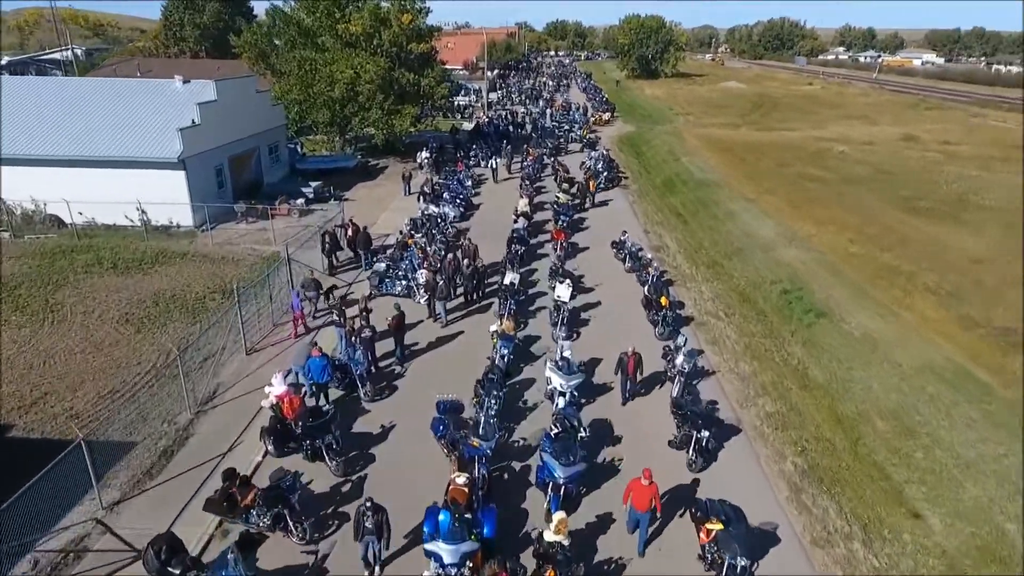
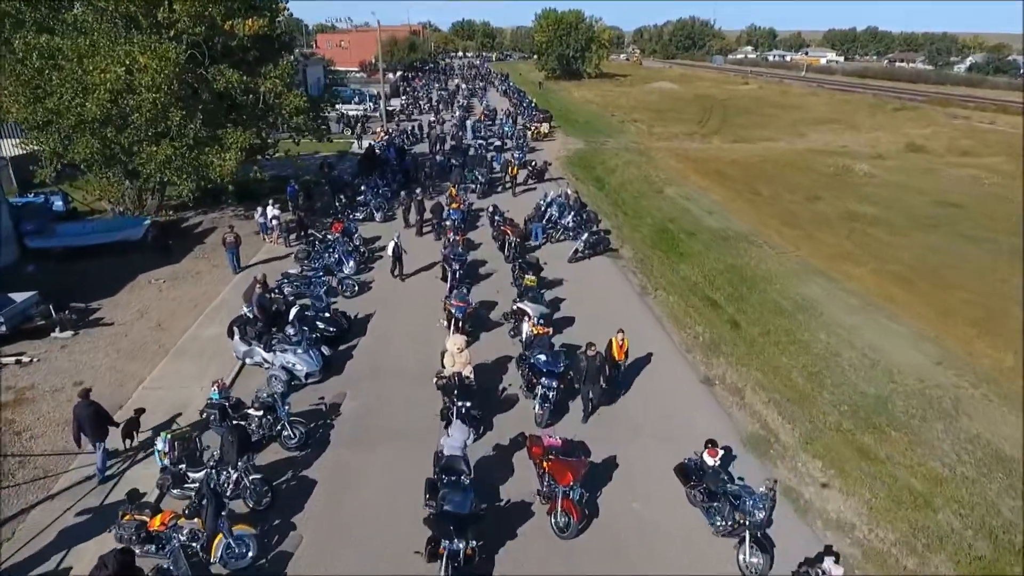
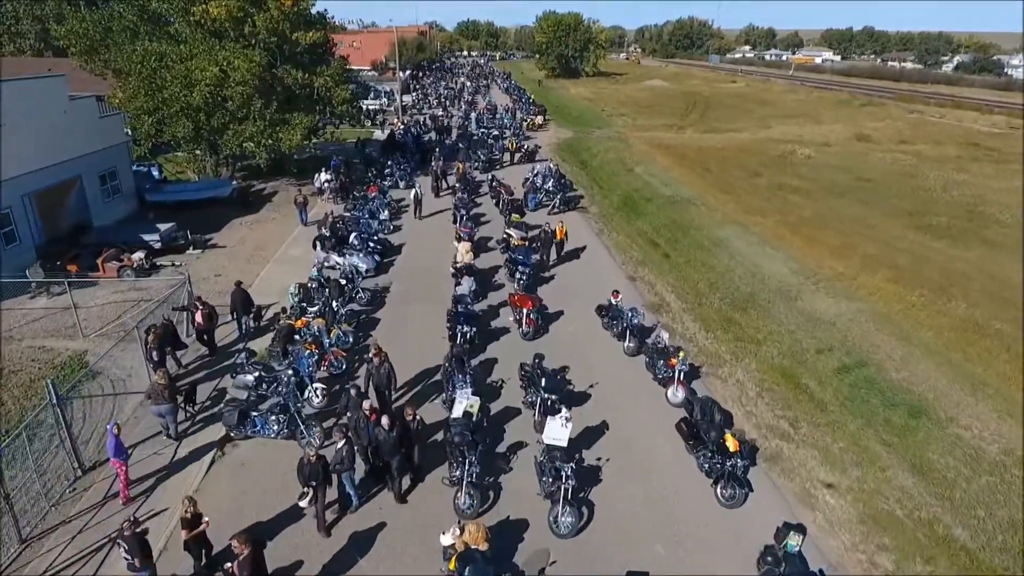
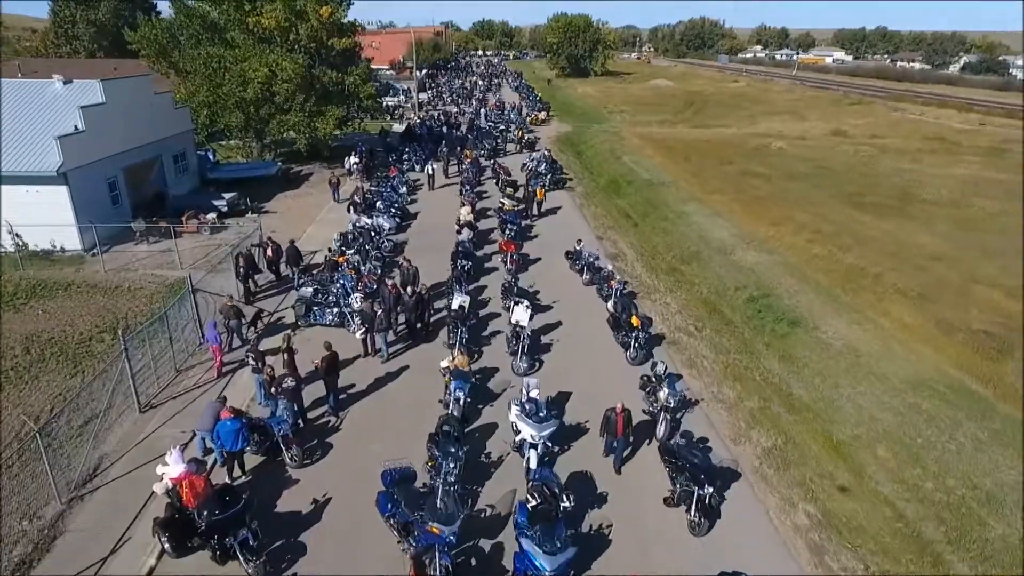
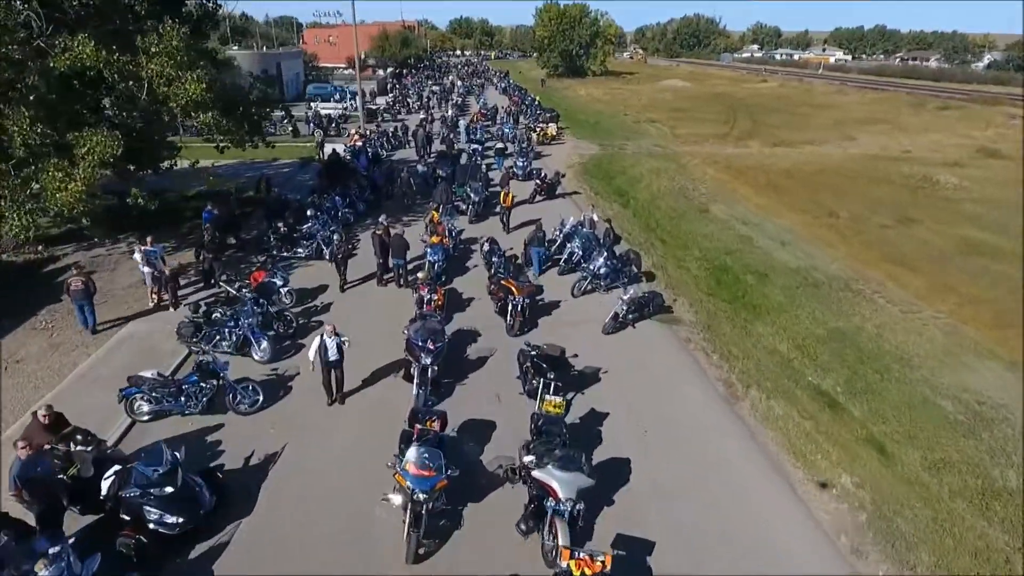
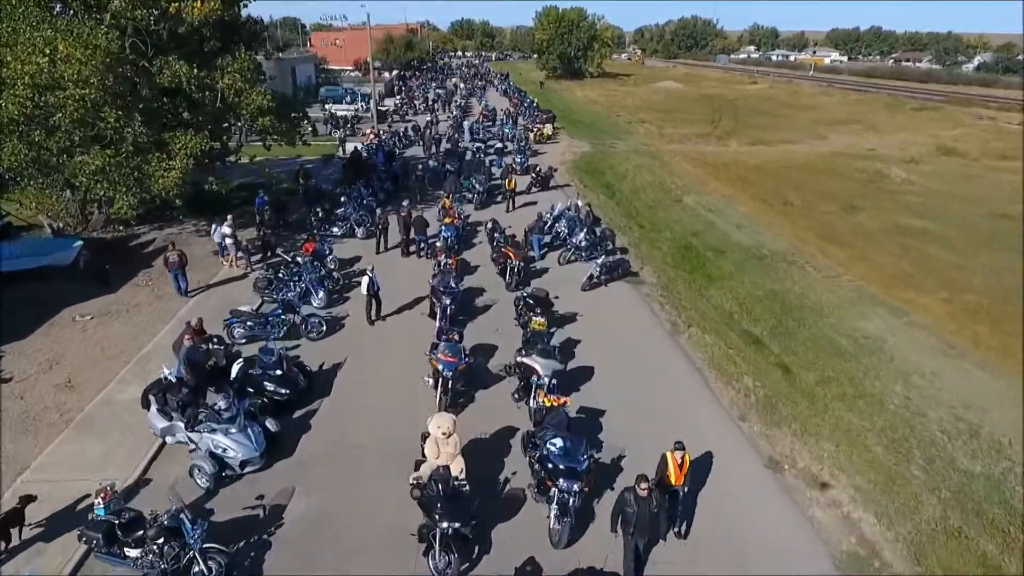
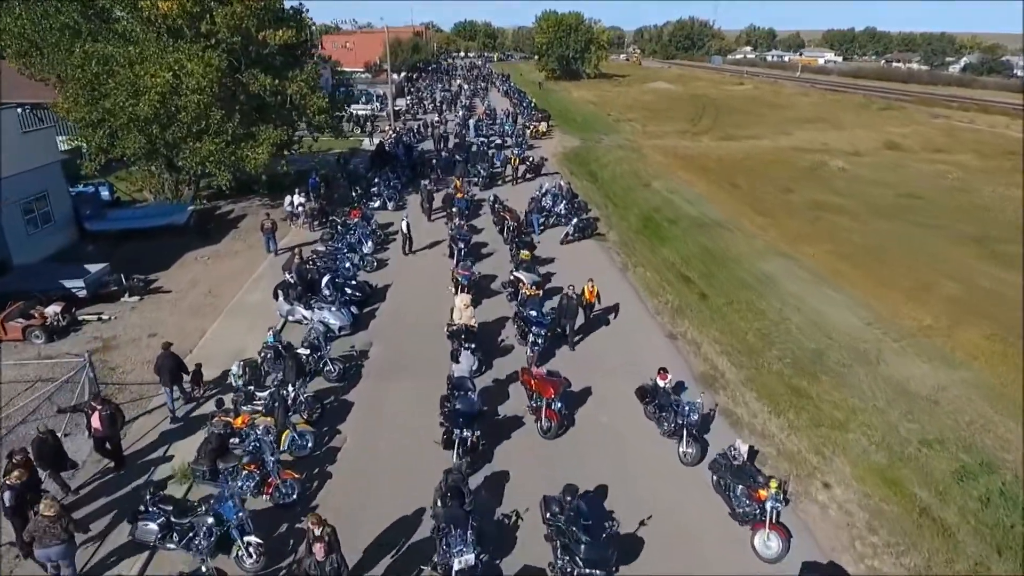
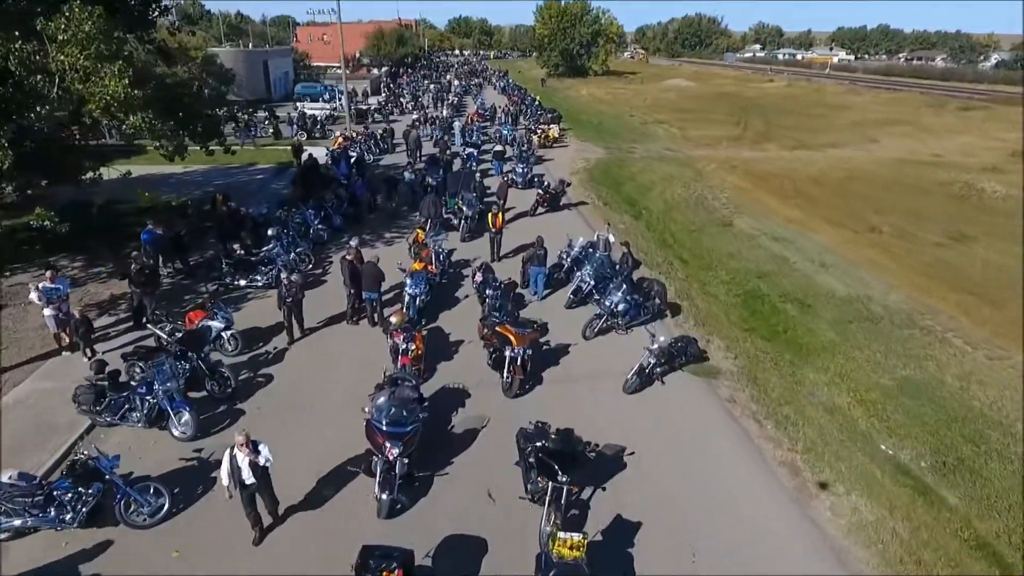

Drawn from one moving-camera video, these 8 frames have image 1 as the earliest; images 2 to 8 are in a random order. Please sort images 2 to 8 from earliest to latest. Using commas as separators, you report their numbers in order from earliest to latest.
4, 3, 7, 2, 6, 5, 8
